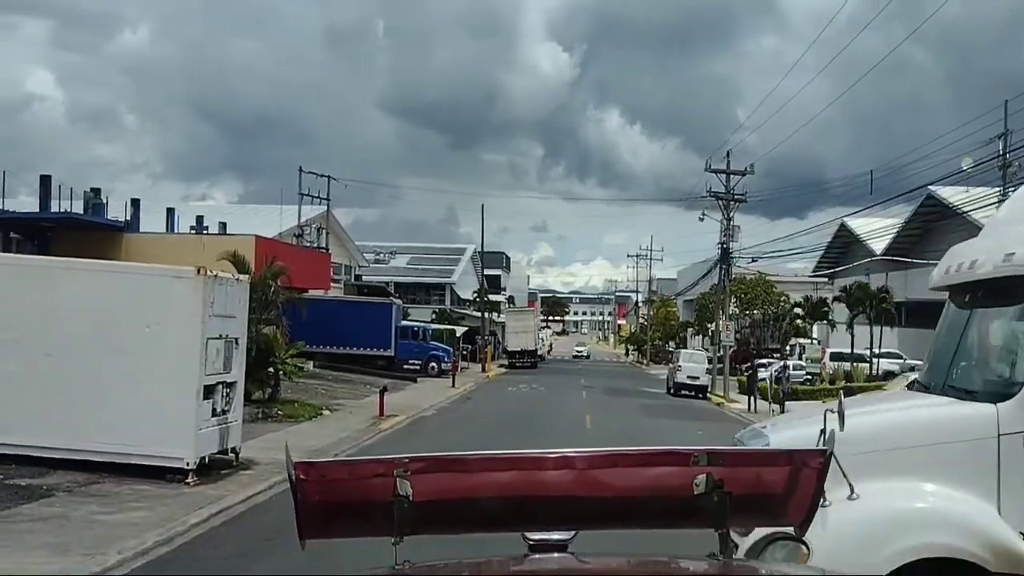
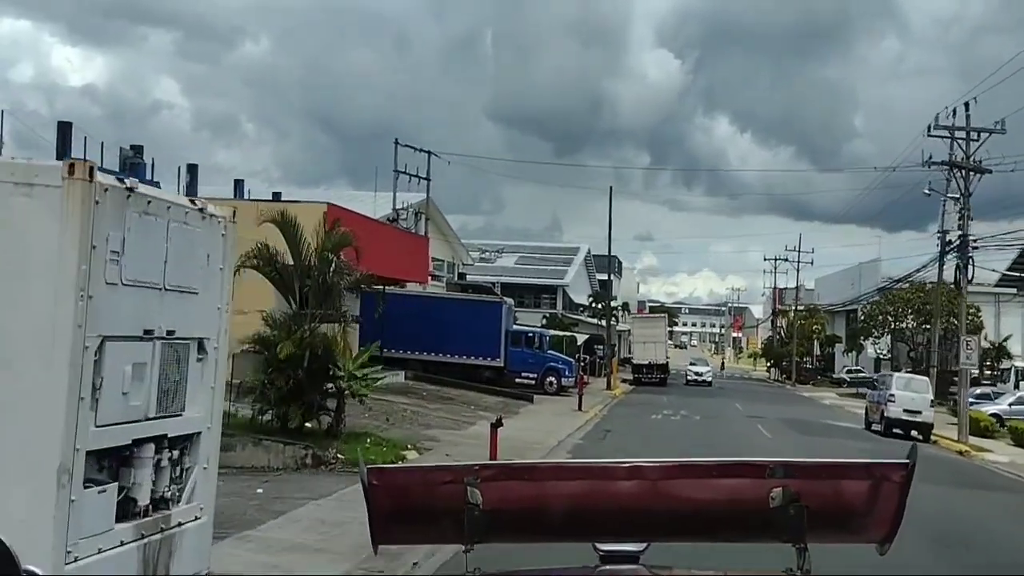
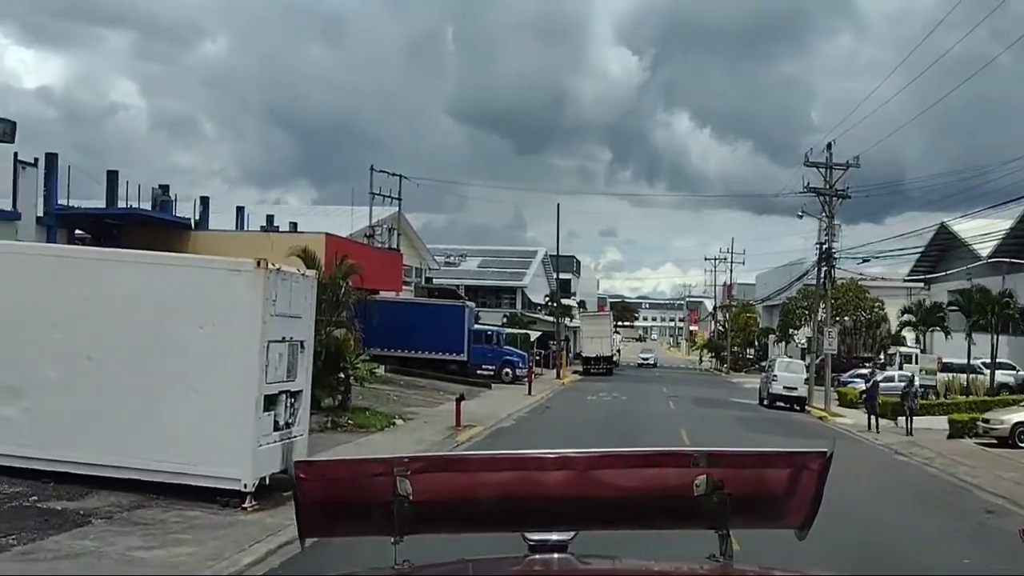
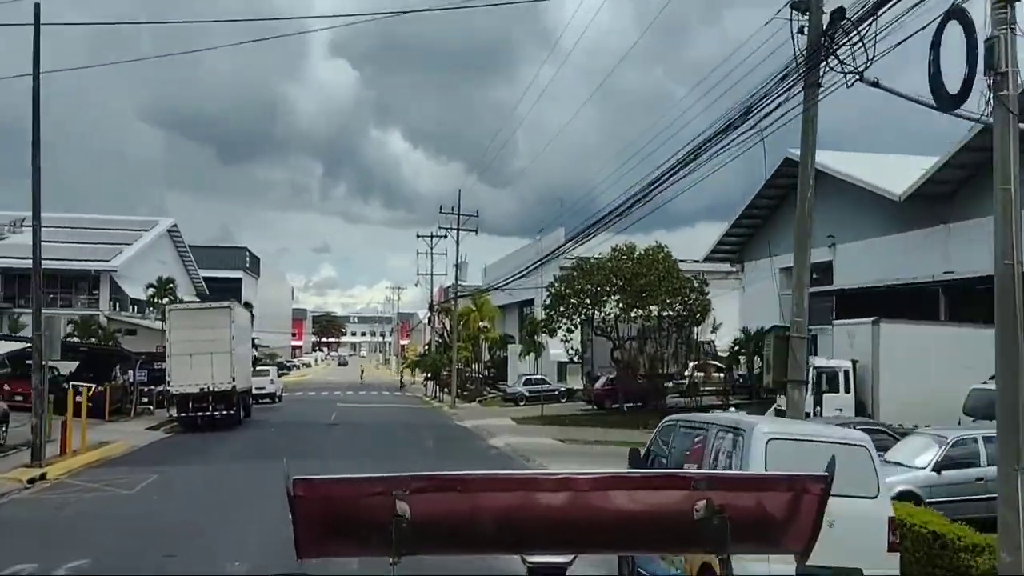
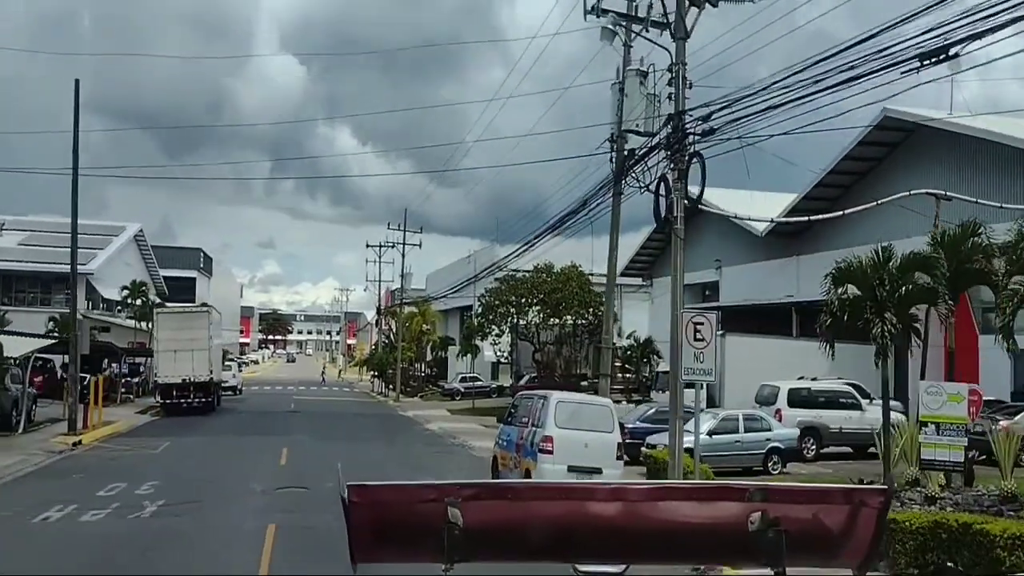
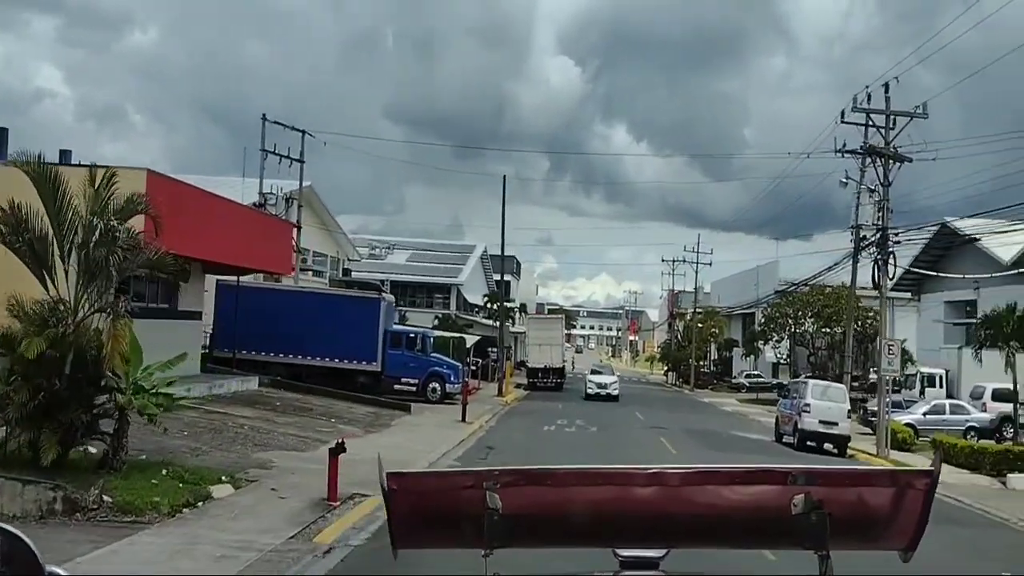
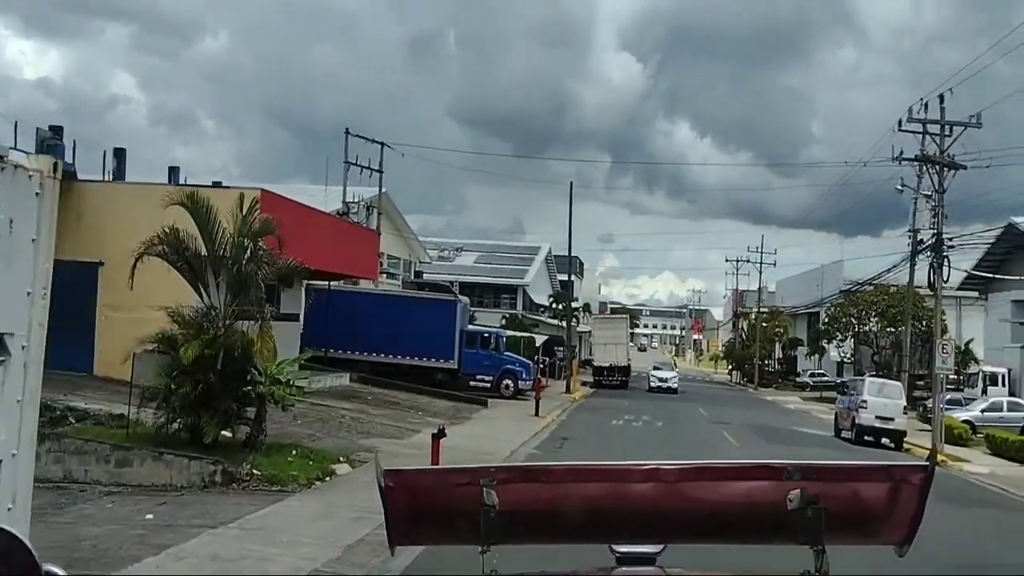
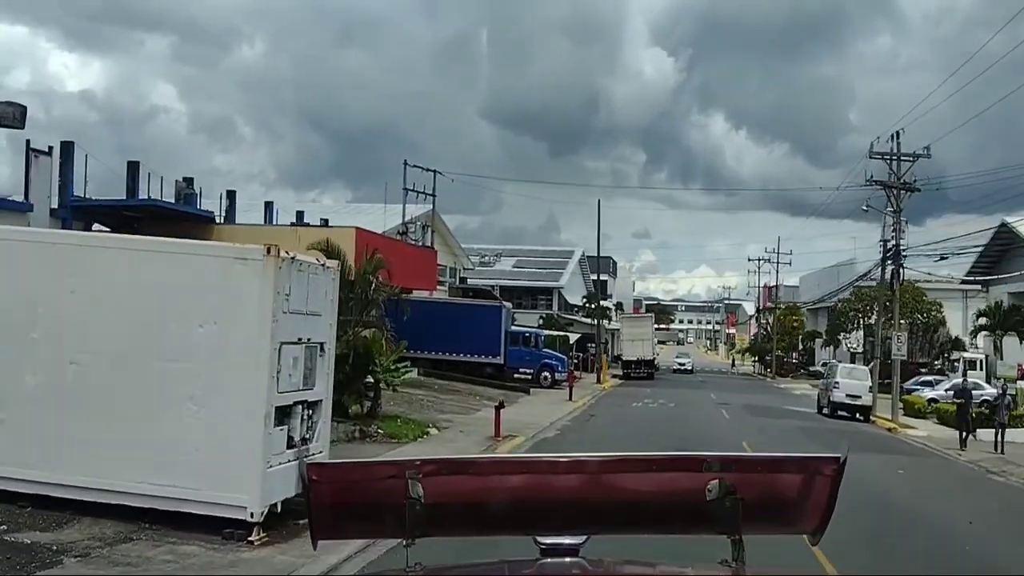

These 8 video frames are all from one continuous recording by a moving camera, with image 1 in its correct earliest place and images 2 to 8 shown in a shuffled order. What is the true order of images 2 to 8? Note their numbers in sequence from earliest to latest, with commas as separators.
3, 8, 2, 7, 6, 5, 4
